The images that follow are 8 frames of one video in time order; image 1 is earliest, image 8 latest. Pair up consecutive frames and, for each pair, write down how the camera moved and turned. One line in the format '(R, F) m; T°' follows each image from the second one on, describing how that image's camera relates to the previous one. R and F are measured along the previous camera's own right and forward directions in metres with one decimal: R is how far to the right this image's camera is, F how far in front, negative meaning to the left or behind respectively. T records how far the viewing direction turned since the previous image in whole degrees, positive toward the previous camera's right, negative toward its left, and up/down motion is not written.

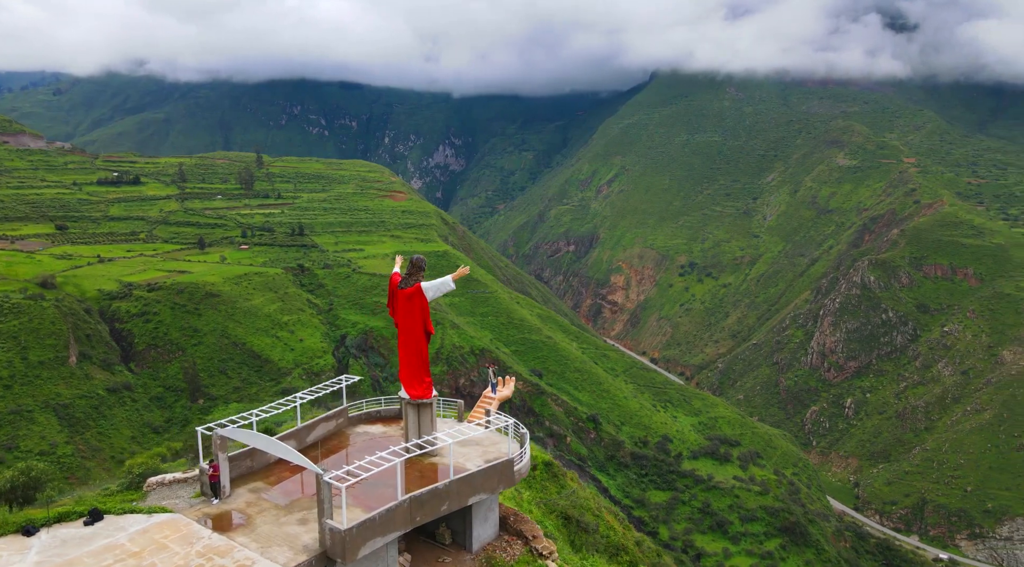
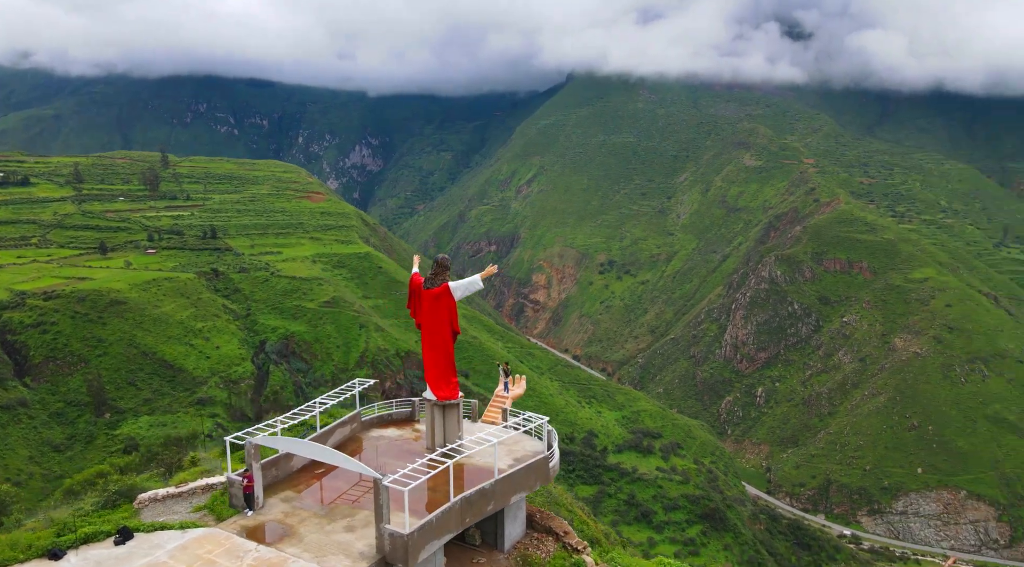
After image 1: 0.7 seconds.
(-0.1, -0.6) m; +6°
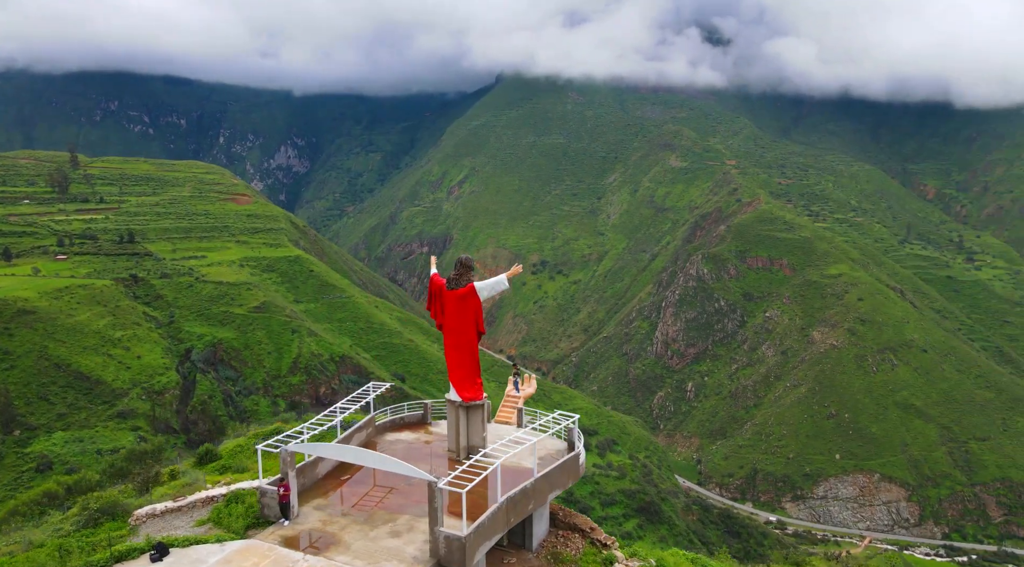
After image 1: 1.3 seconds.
(-0.1, -0.4) m; +5°
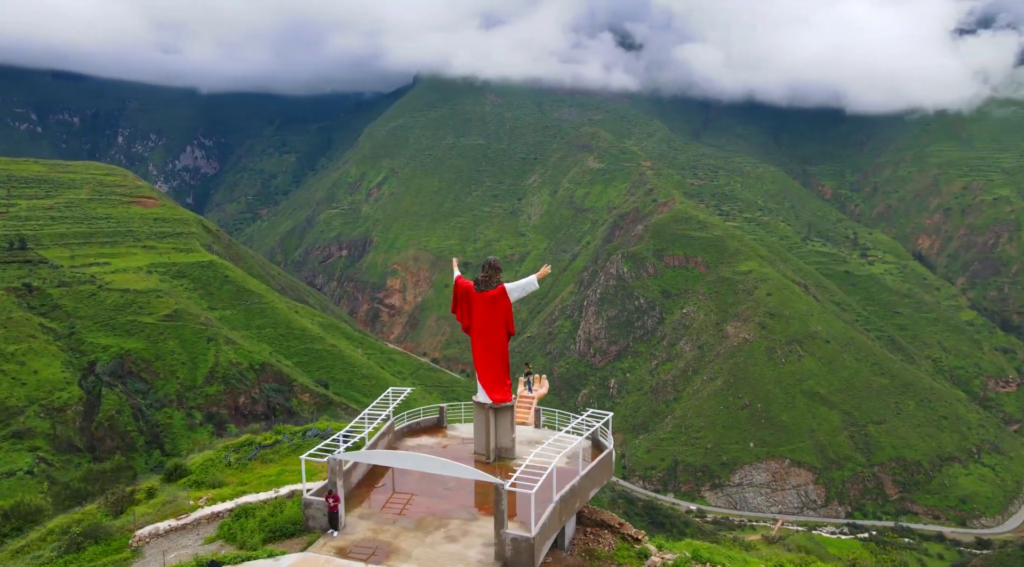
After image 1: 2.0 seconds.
(-0.2, -0.4) m; +6°
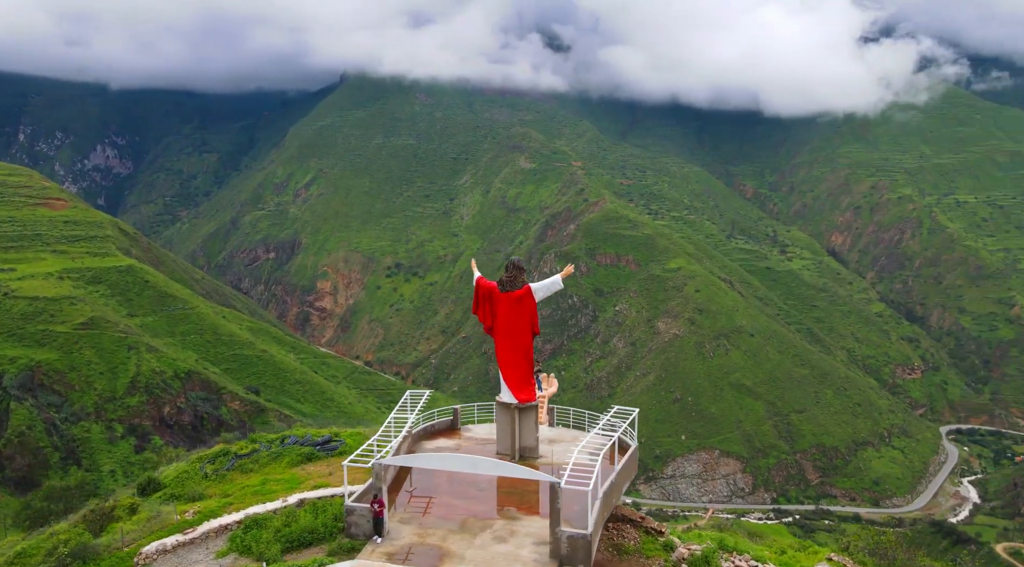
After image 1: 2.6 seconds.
(-0.5, -0.1) m; +6°
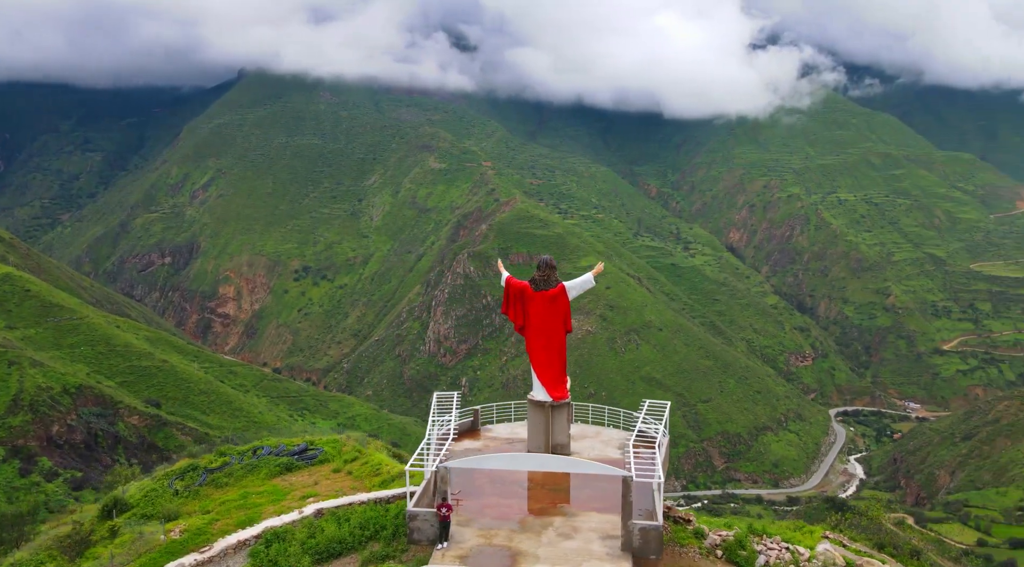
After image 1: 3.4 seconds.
(-1.4, 0.0) m; +8°
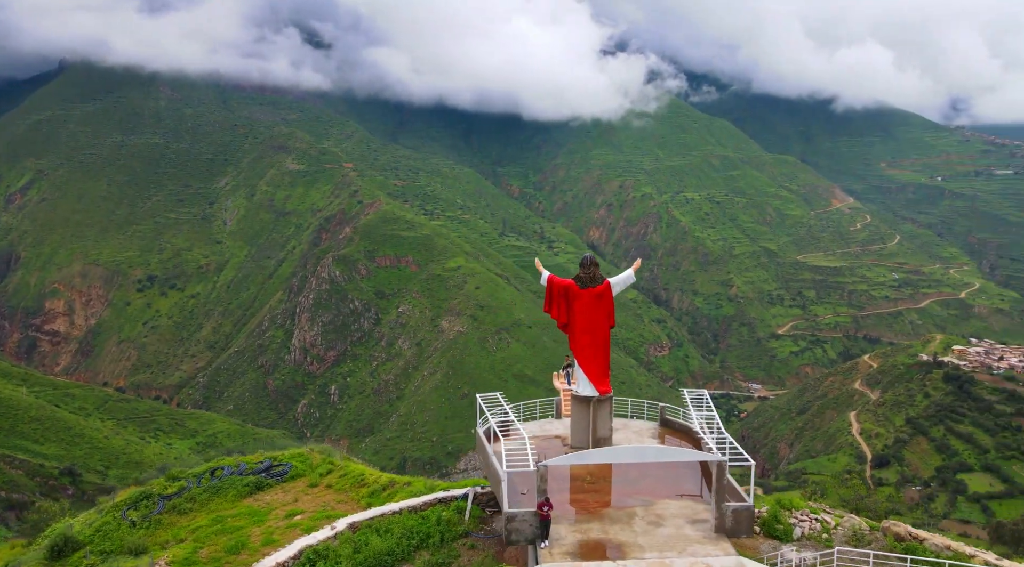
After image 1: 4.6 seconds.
(-2.1, +0.2) m; +13°
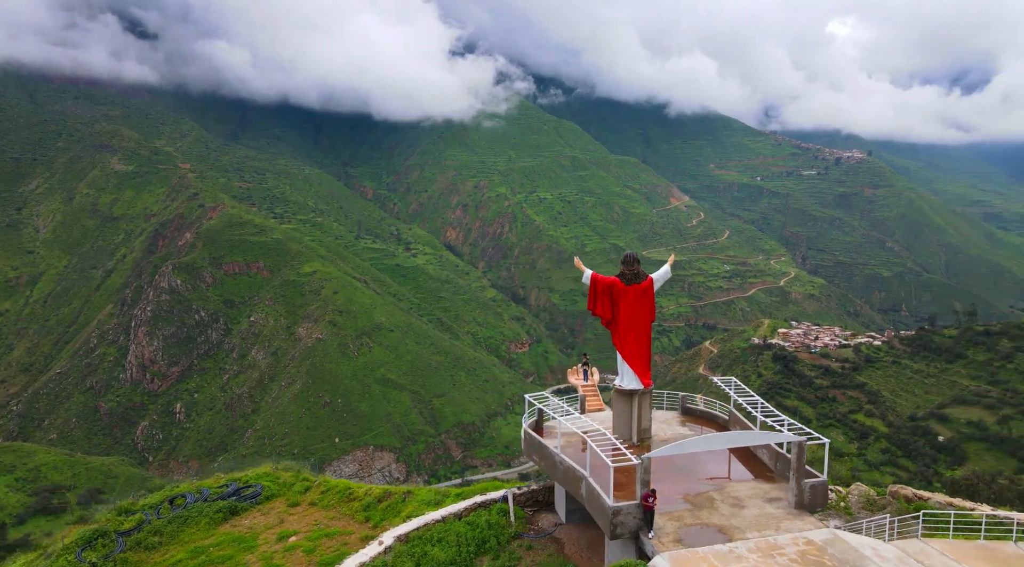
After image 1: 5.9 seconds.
(-2.2, +0.4) m; +13°
